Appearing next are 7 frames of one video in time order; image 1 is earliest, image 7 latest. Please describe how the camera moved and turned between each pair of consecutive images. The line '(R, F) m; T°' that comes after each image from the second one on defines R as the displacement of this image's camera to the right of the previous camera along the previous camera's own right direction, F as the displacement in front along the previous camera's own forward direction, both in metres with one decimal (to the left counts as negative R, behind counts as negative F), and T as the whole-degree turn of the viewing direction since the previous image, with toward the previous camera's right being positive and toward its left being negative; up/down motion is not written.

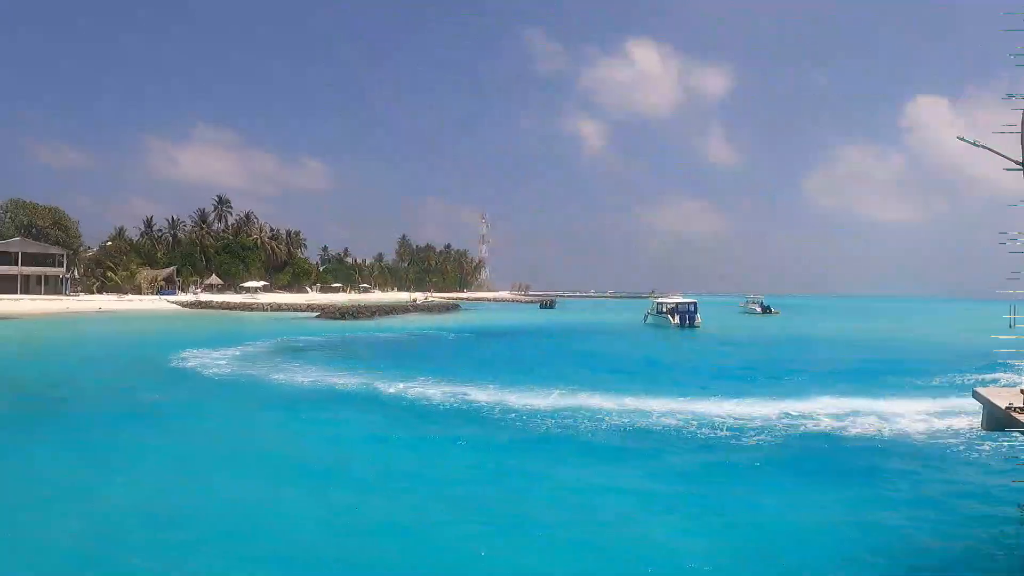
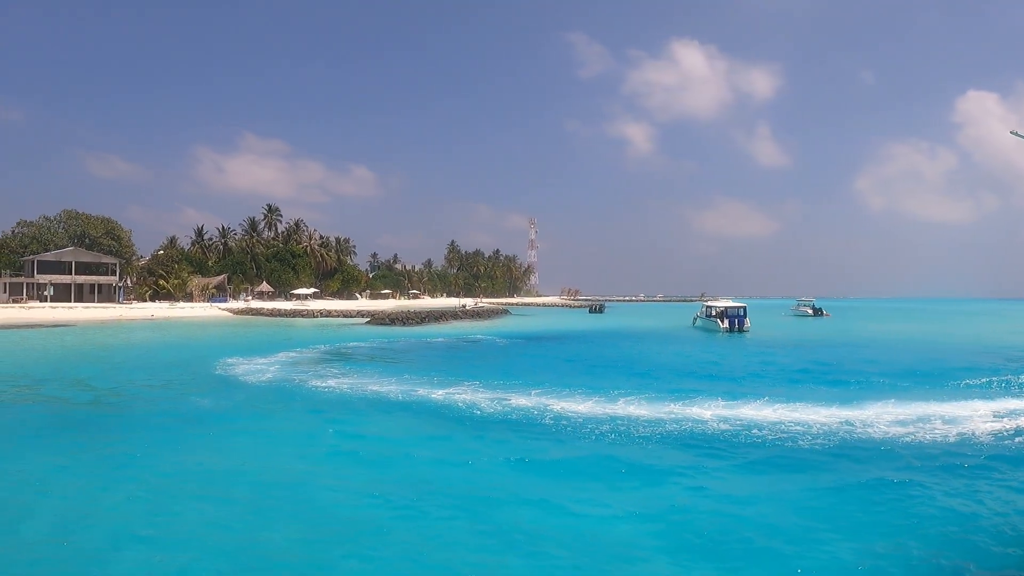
(+0.5, +0.1) m; -4°
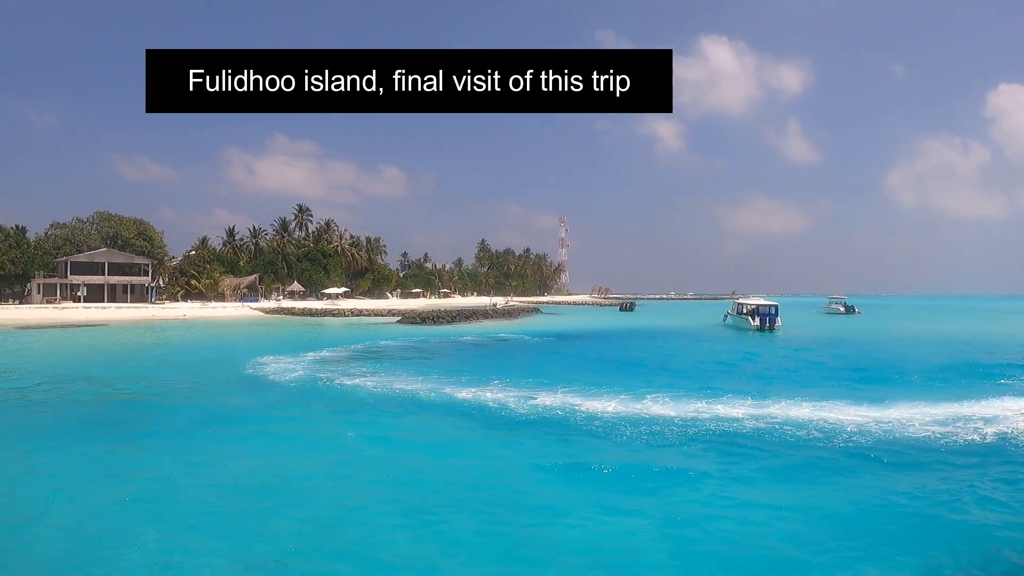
(+0.2, 0.0) m; -2°
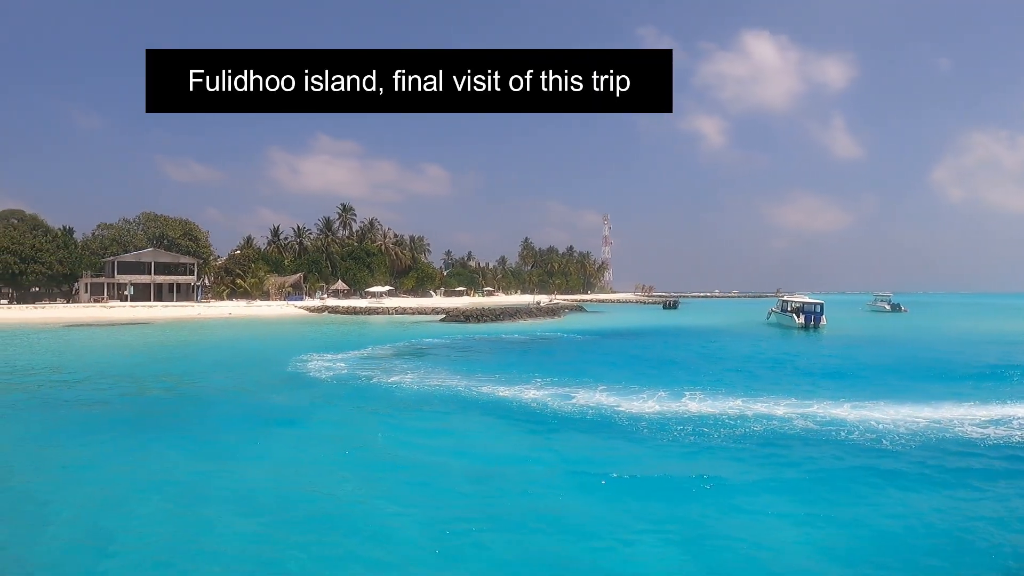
(+0.4, 0.0) m; -4°
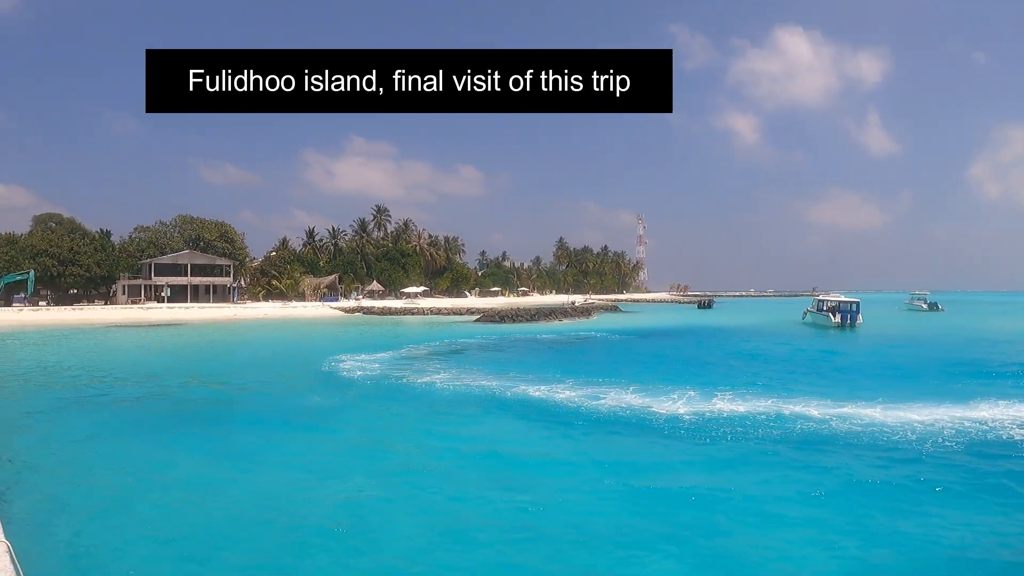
(+0.3, 0.0) m; -3°
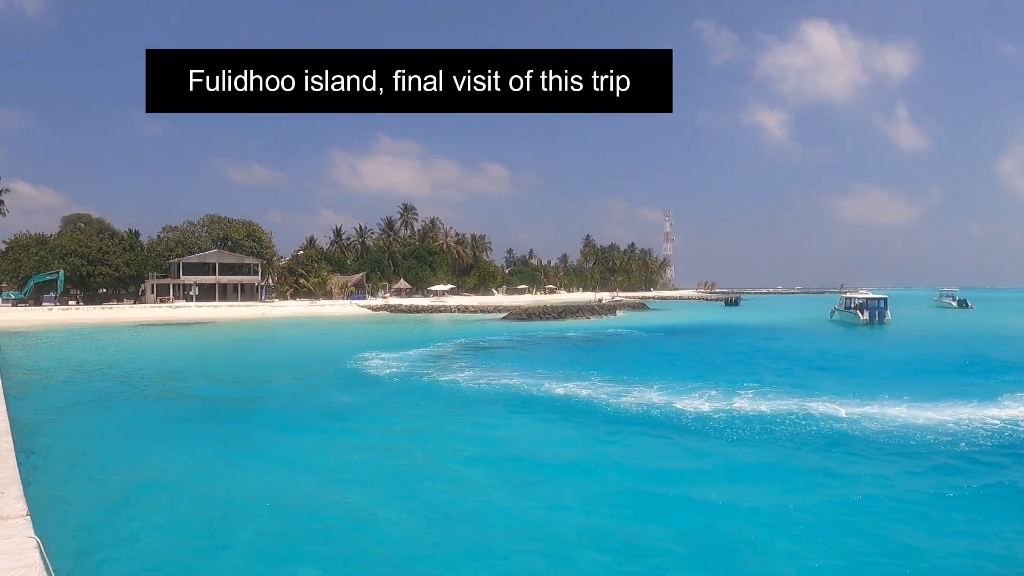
(+0.2, 0.0) m; -2°
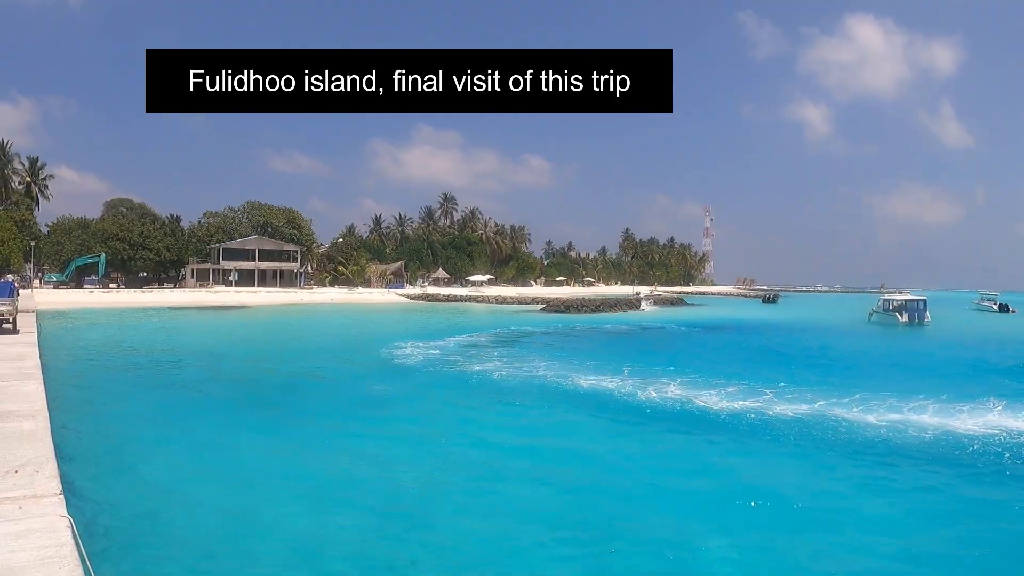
(+0.4, 0.0) m; -3°
